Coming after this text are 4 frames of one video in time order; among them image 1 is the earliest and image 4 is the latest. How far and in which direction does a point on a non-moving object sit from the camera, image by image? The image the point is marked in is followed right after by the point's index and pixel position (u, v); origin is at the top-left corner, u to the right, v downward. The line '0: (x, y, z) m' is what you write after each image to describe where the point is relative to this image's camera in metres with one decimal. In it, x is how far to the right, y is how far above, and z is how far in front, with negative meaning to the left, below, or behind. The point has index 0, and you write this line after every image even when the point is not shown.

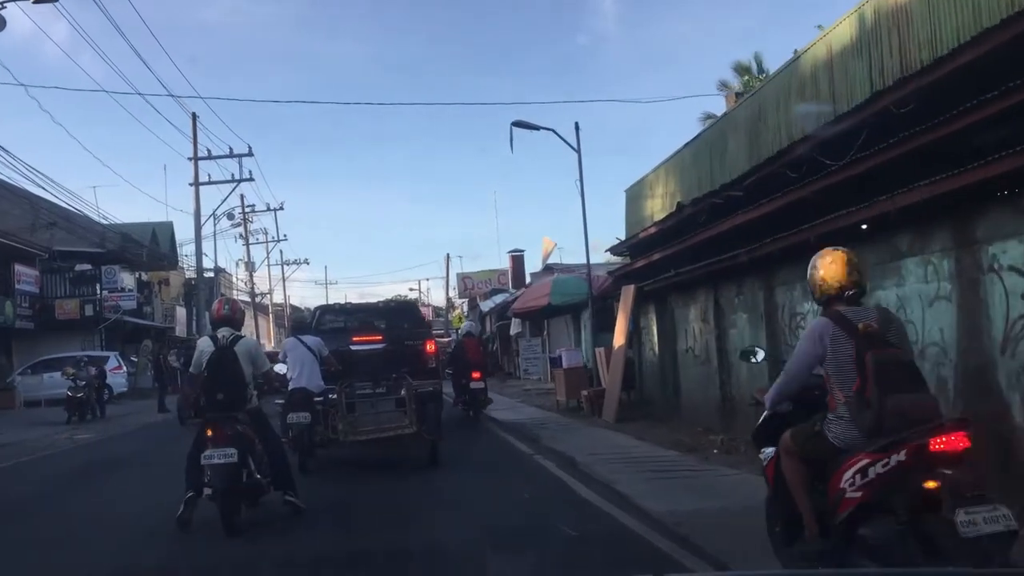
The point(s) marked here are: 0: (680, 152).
0: (+2.7, +2.2, +16.8) m
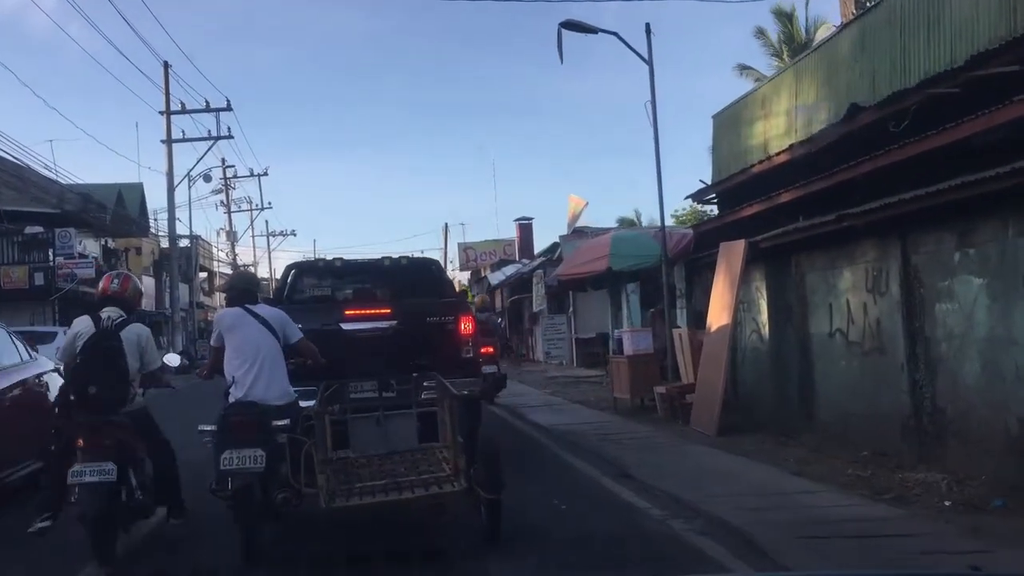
0: (+3.5, +2.7, +11.4) m
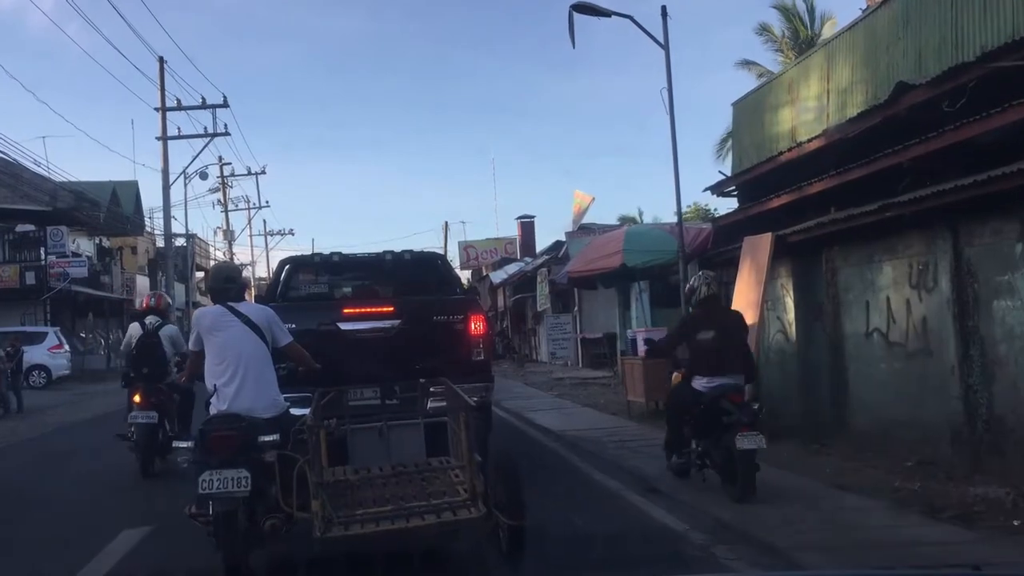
0: (+3.6, +2.7, +10.6) m
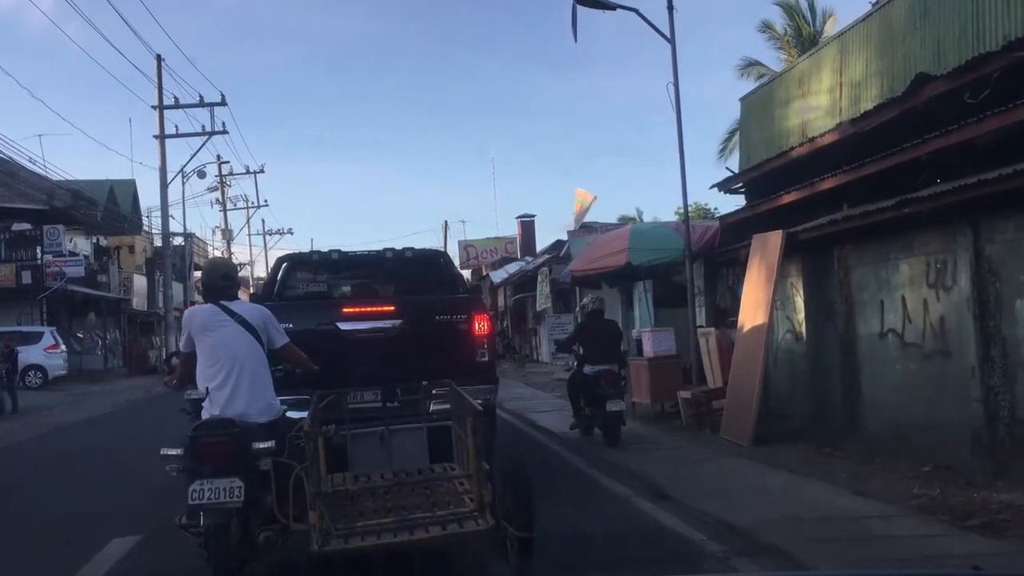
0: (+3.6, +2.7, +10.3) m
